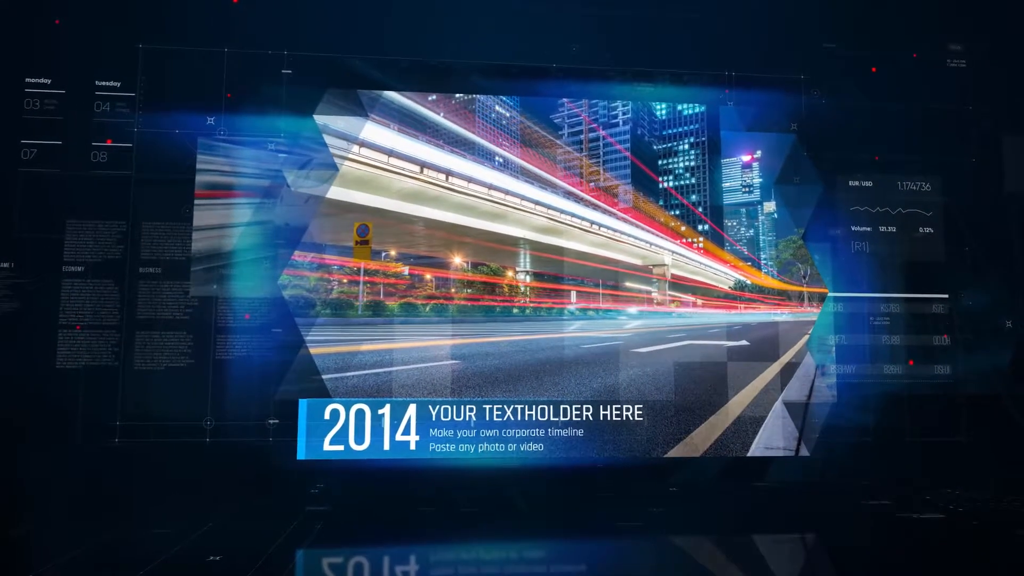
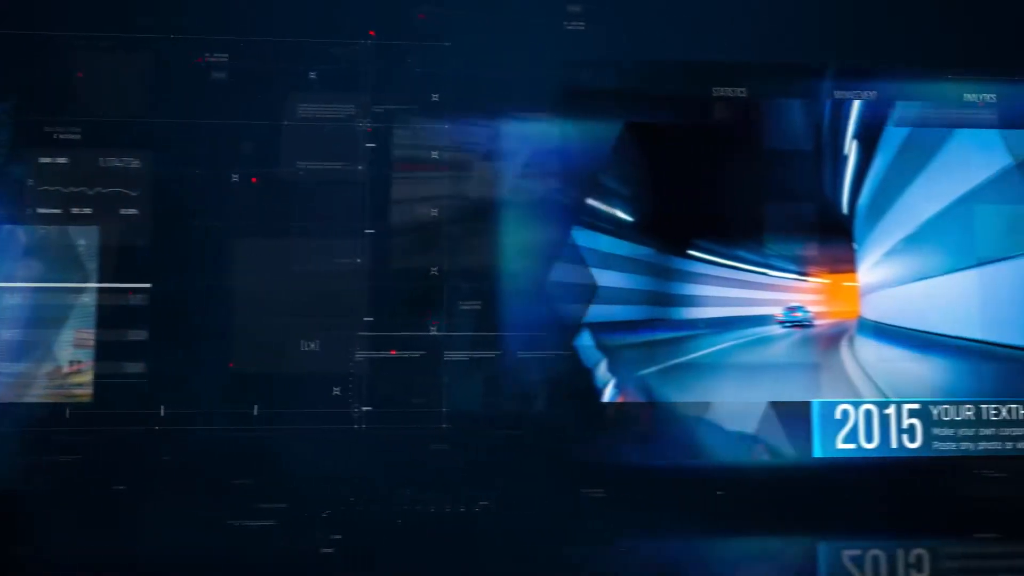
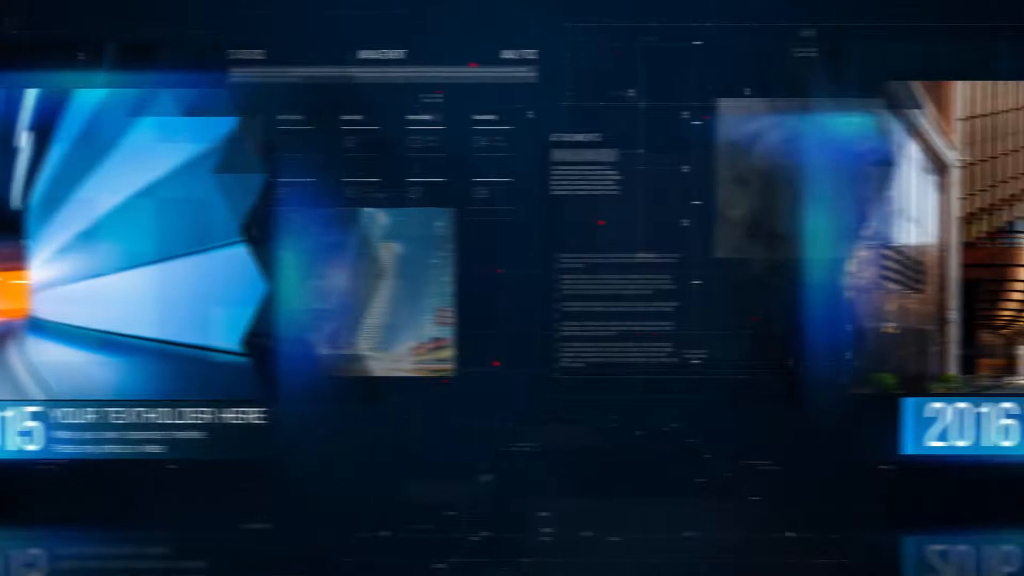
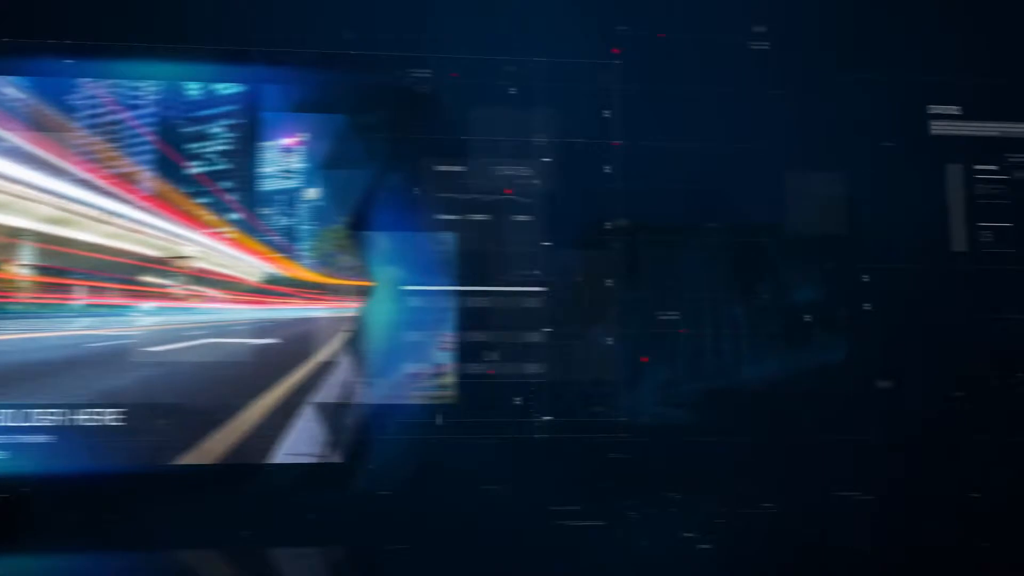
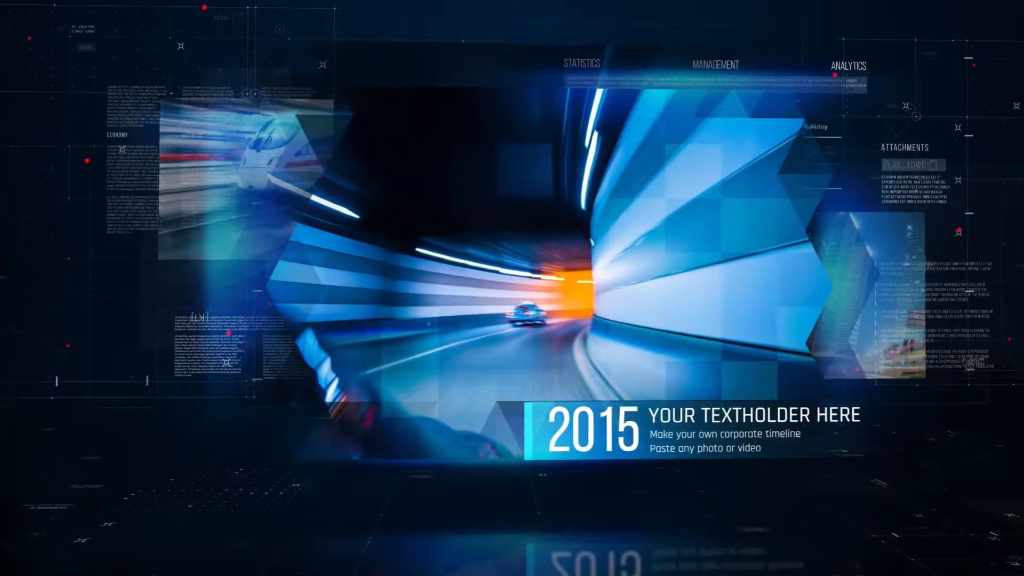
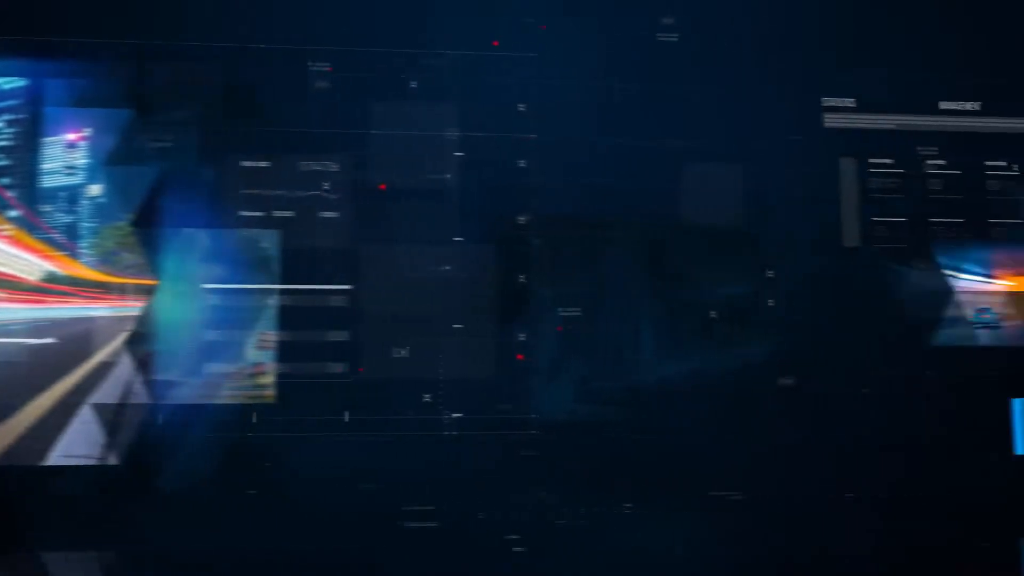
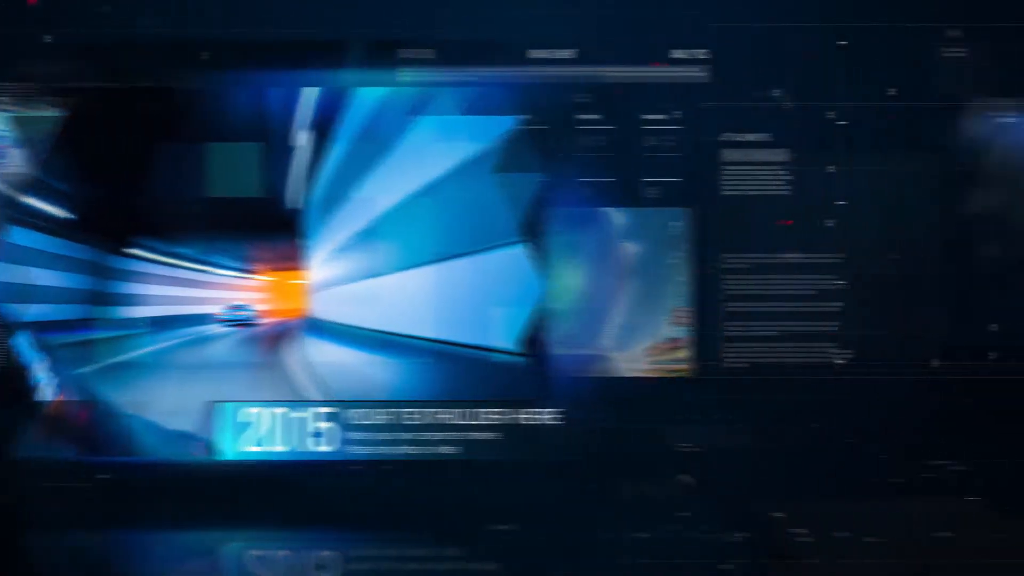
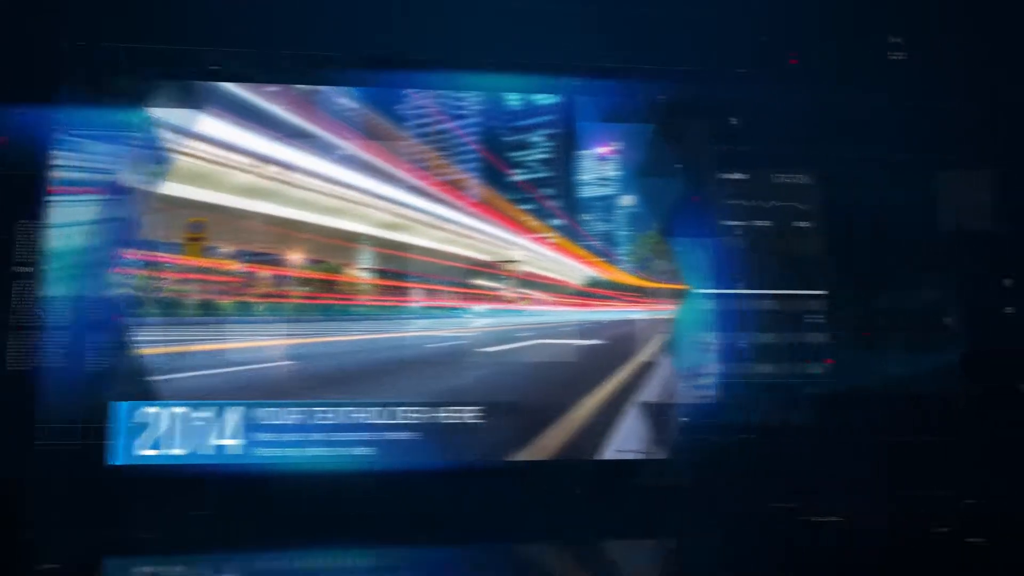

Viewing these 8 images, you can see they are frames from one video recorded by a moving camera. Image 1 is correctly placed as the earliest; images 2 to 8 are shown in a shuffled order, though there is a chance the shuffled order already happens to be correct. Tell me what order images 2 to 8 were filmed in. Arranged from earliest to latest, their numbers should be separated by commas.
8, 4, 6, 2, 5, 7, 3
